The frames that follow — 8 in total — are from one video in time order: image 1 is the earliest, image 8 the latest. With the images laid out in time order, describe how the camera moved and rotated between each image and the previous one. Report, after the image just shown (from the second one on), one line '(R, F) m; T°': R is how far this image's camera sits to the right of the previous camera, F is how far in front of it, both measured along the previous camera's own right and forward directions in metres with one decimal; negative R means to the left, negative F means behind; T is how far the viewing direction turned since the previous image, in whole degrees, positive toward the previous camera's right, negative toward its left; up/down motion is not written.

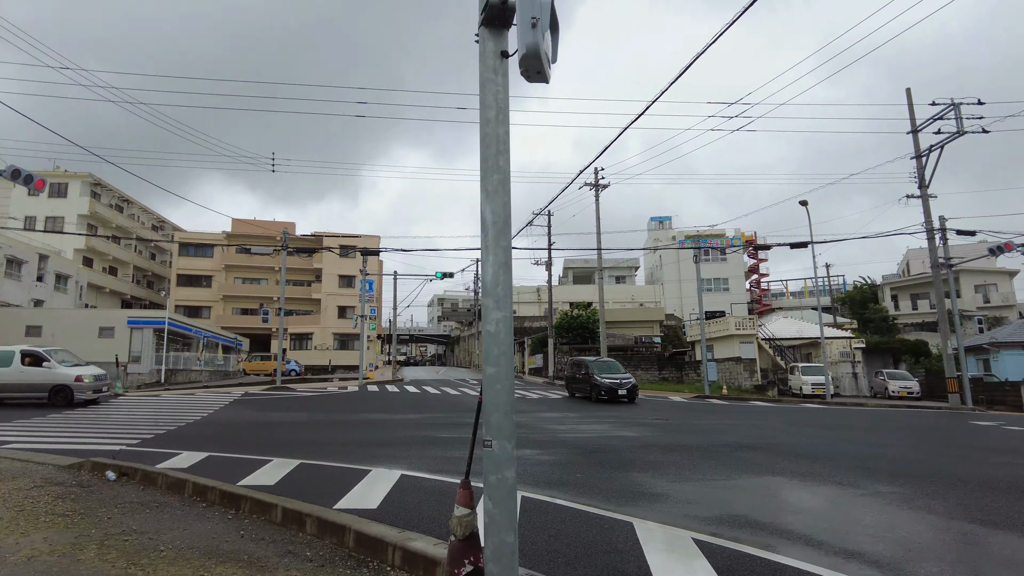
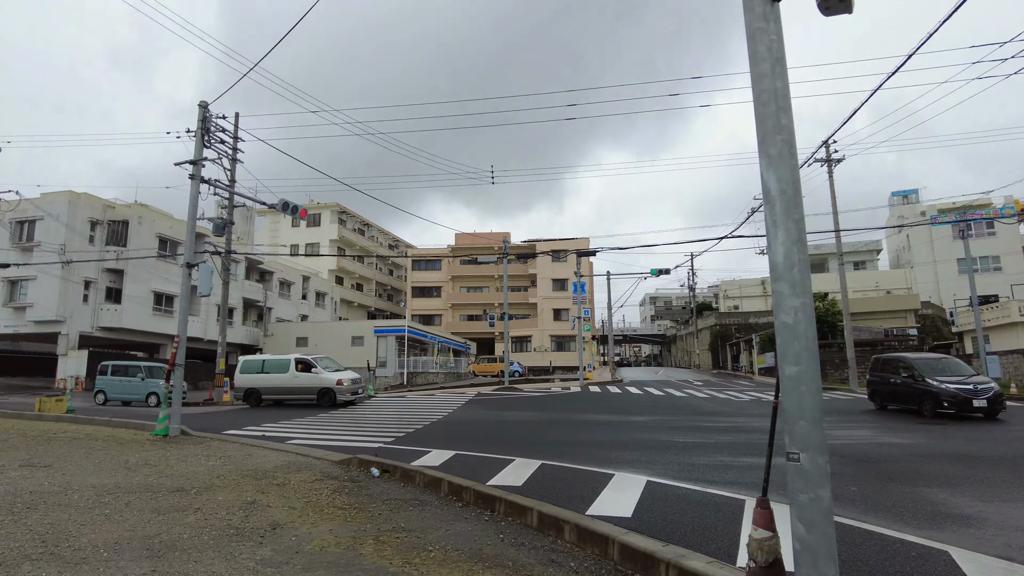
(-0.3, +0.3) m; -18°
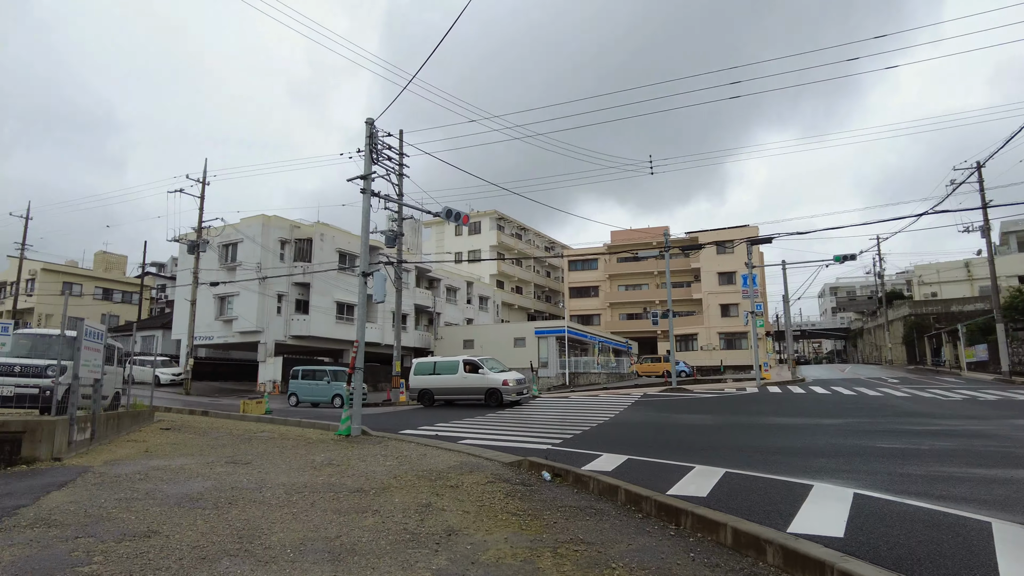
(-0.1, +0.4) m; -13°
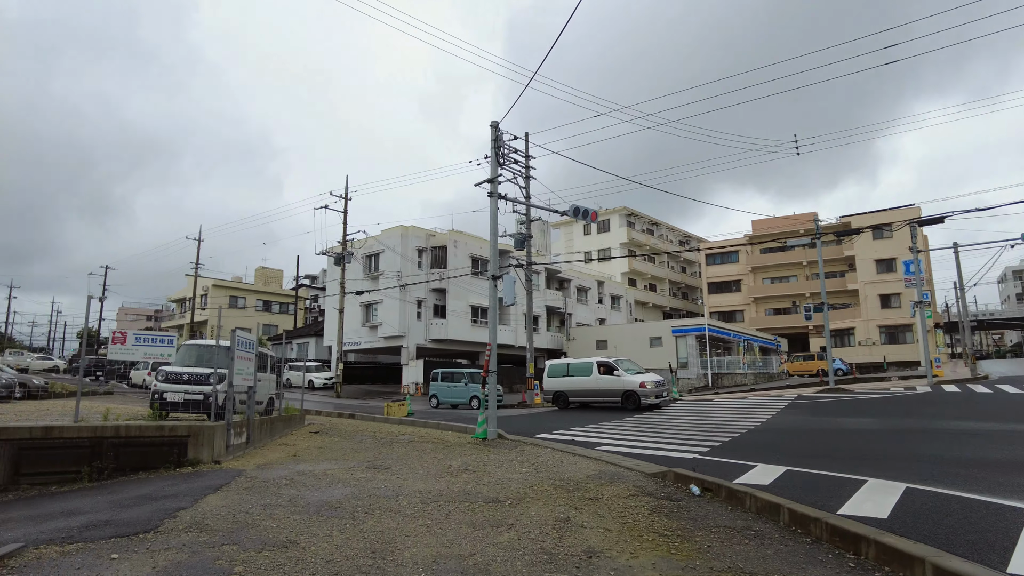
(0.0, +0.4) m; -11°
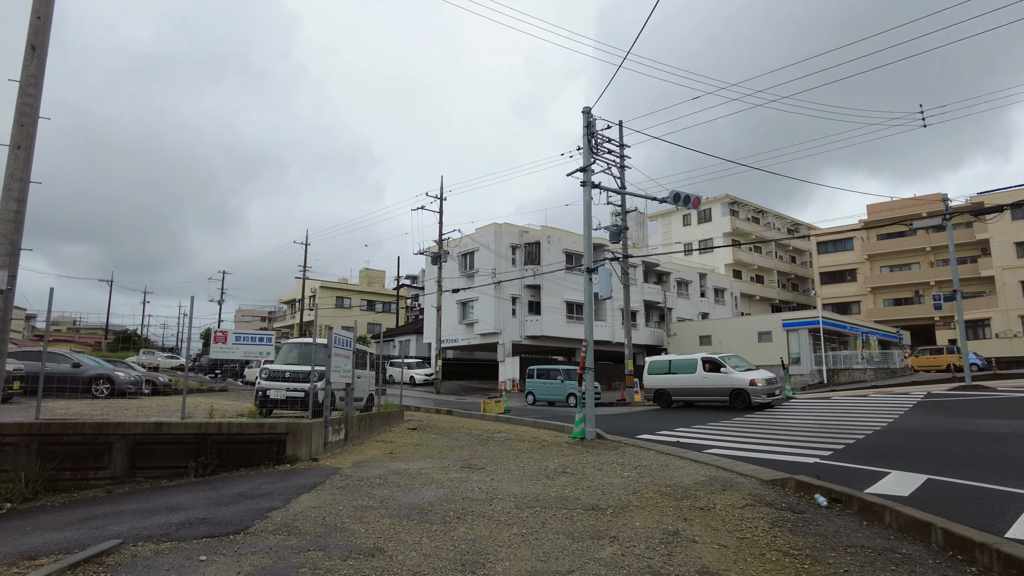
(0.0, +0.5) m; -8°
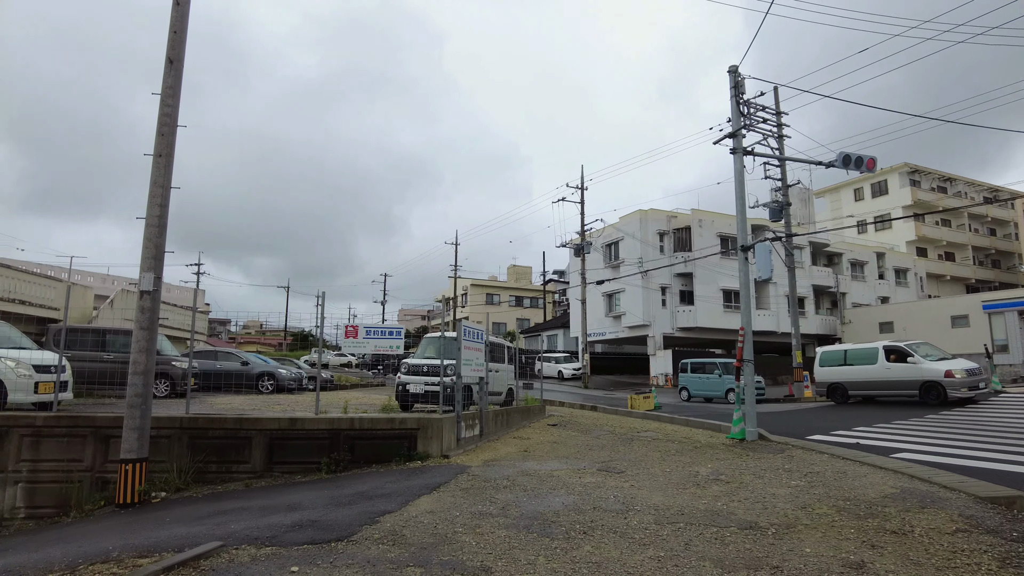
(+0.2, +0.8) m; -13°
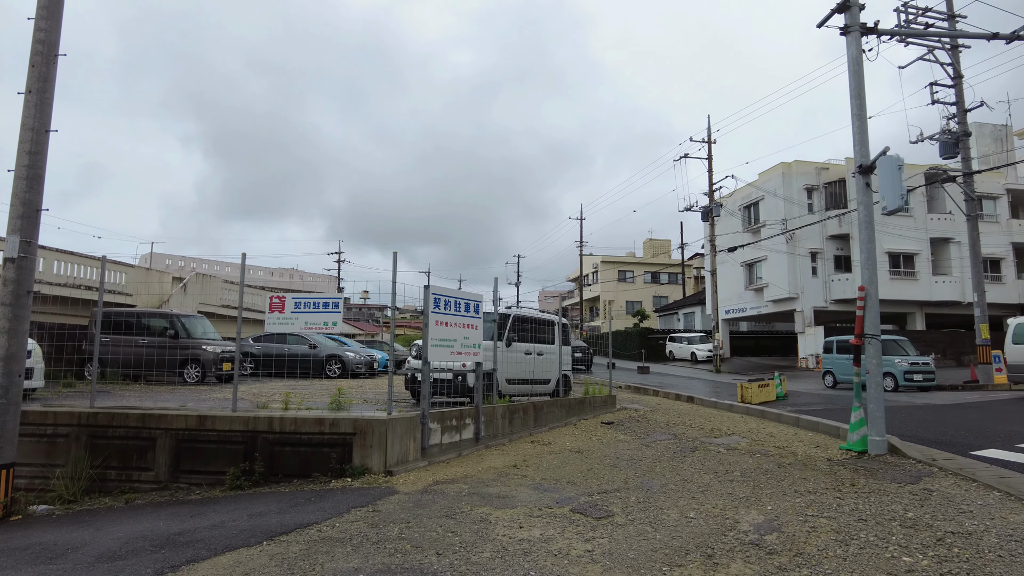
(+1.7, +2.9) m; -13°
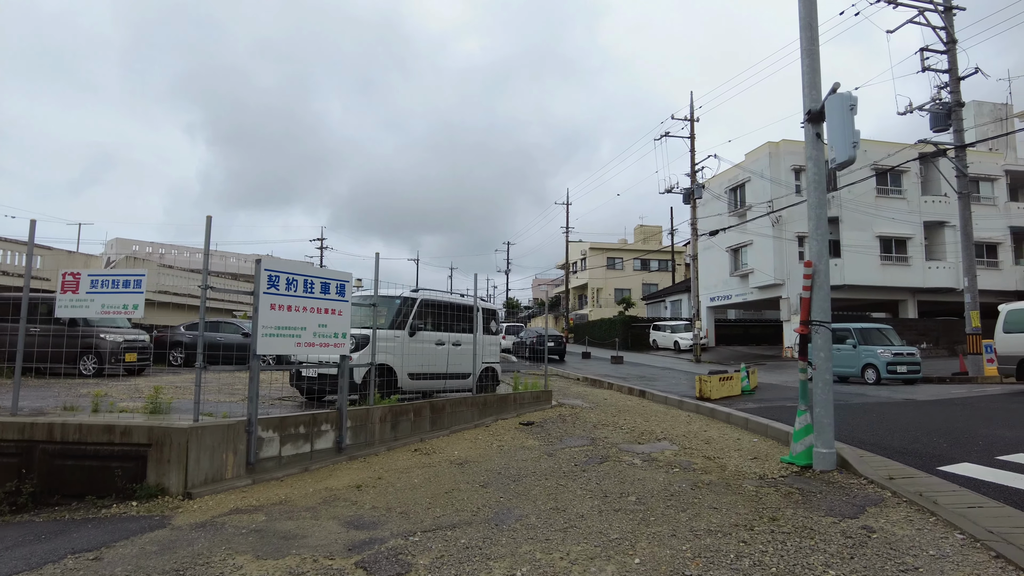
(+1.2, +1.4) m; 0°
